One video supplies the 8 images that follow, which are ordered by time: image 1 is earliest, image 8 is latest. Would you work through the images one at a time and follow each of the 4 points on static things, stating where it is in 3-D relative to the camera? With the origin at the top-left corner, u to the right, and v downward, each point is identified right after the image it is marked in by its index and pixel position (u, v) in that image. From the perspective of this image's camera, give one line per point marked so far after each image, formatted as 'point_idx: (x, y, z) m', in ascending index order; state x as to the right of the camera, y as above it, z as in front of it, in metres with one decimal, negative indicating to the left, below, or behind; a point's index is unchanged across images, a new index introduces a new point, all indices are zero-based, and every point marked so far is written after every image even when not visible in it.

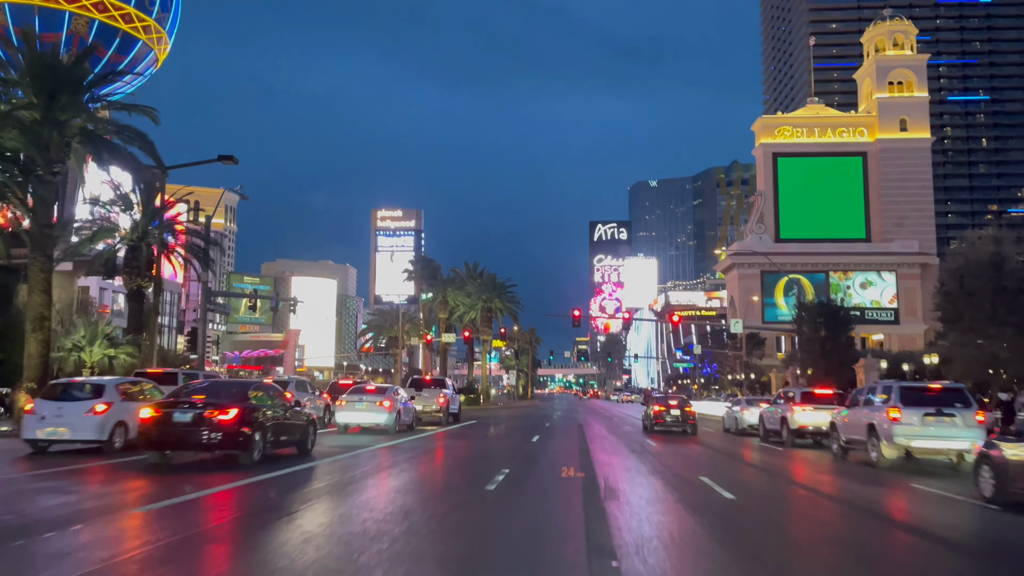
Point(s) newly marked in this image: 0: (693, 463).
0: (+4.1, -3.9, +18.1) m
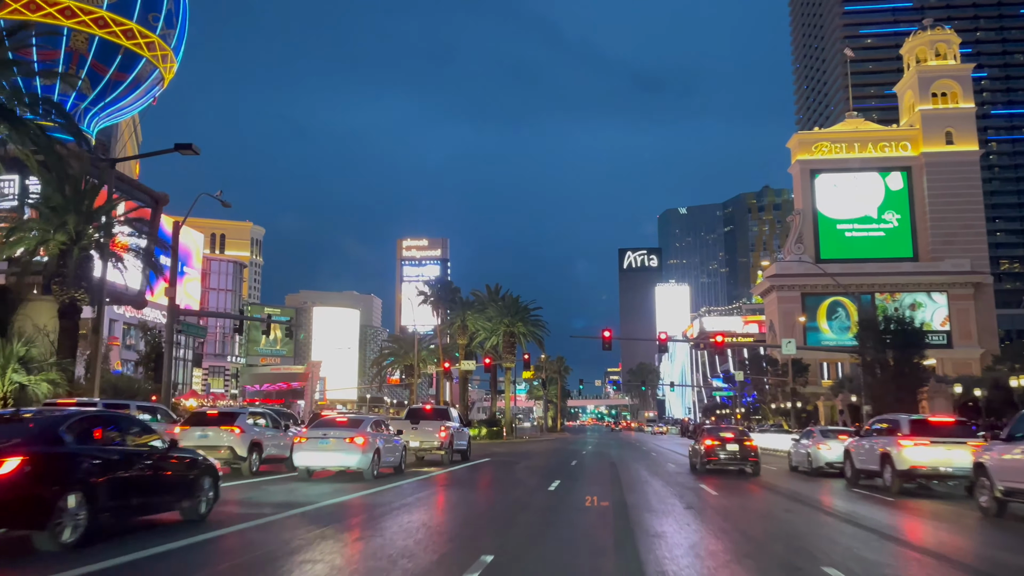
0: (+4.3, -3.8, +13.6) m
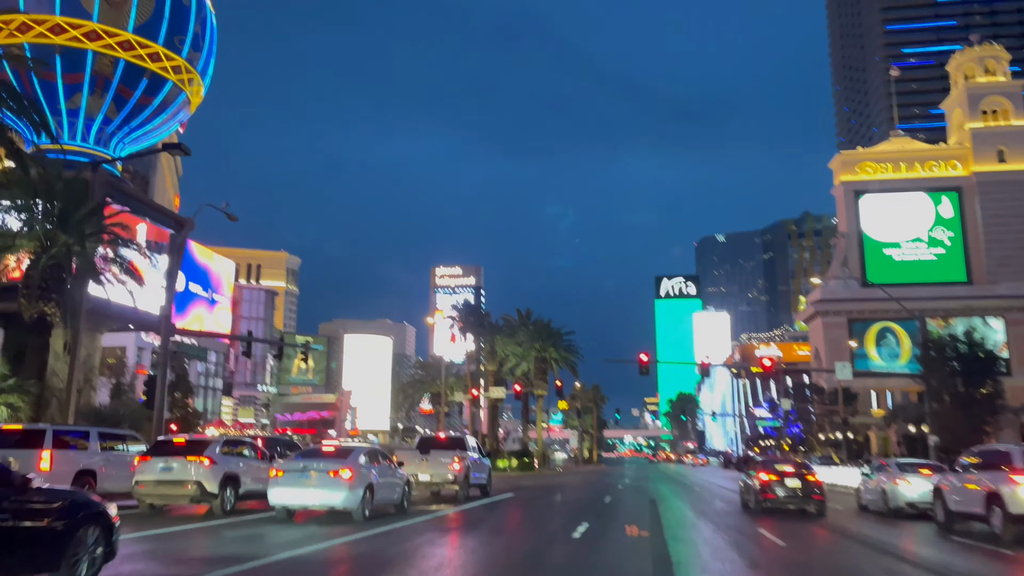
0: (+4.5, -3.8, +11.0) m
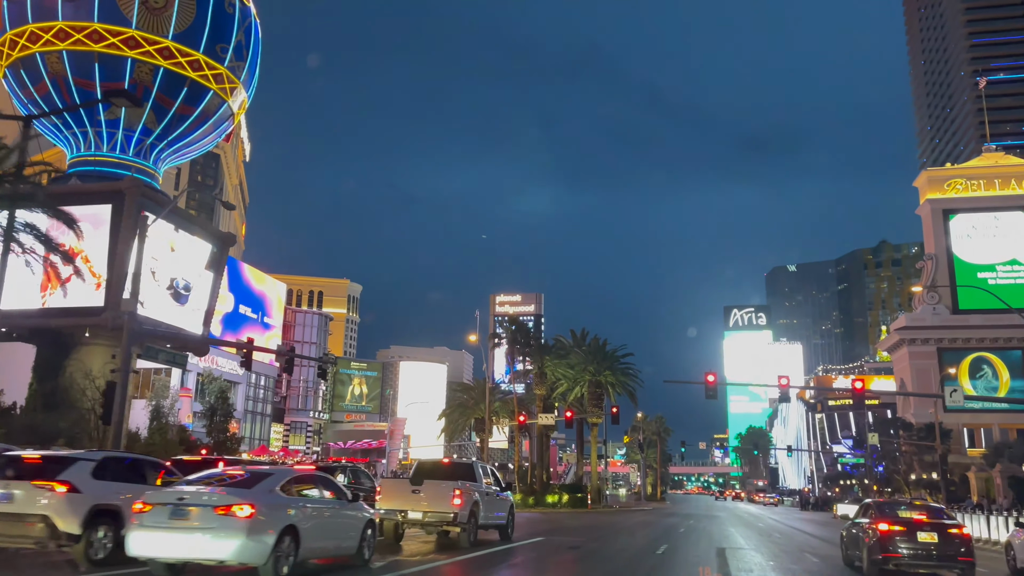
0: (+4.3, -3.3, +6.4) m
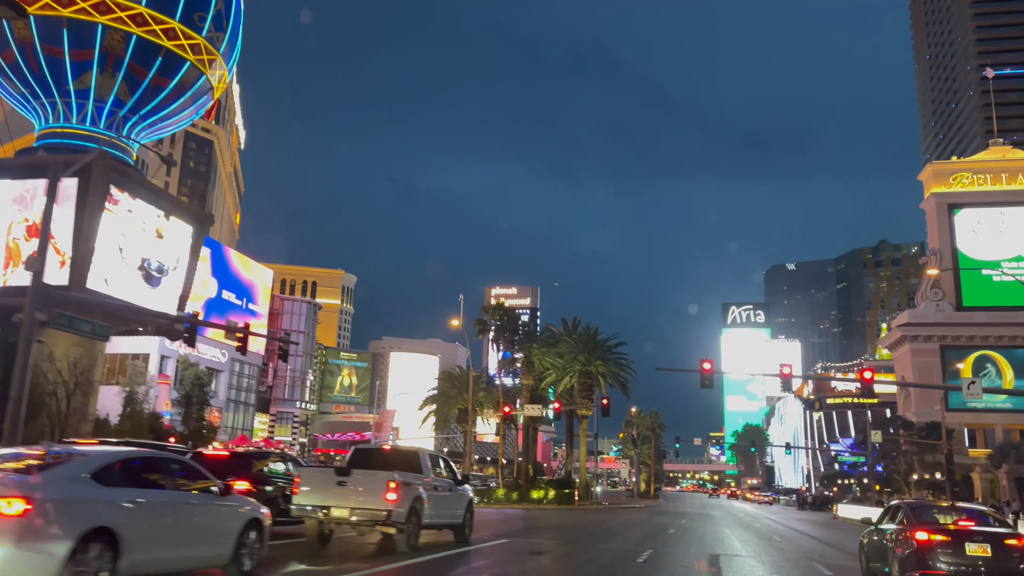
0: (+3.7, -2.7, +4.0) m
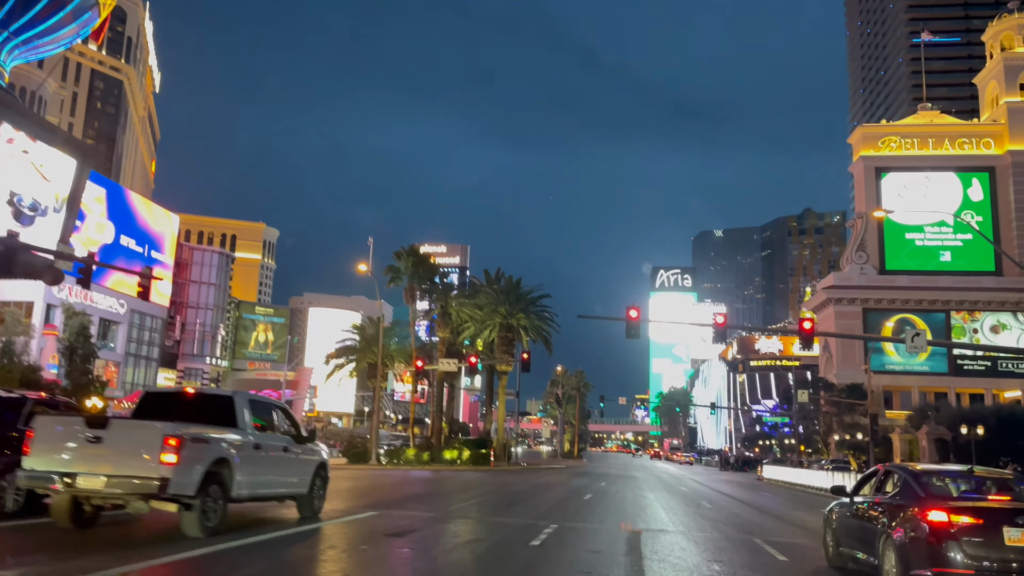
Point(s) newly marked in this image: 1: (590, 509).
0: (+2.7, -1.9, +1.2) m
1: (+1.7, -4.8, +17.3) m
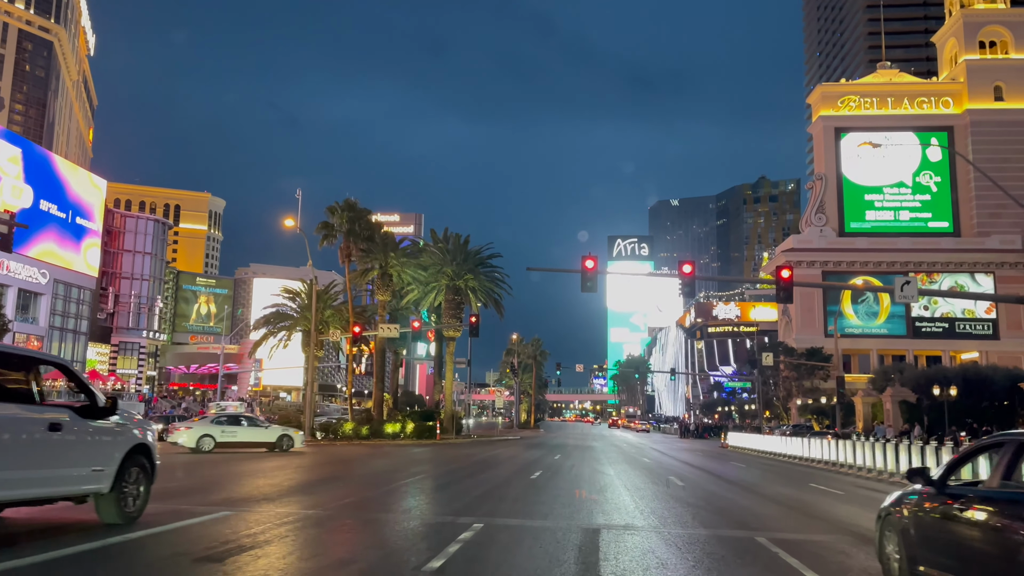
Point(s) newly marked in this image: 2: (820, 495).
0: (+2.3, -1.3, -1.8) m
1: (+0.5, -3.6, +14.4) m
2: (+5.4, -3.7, +14.4) m
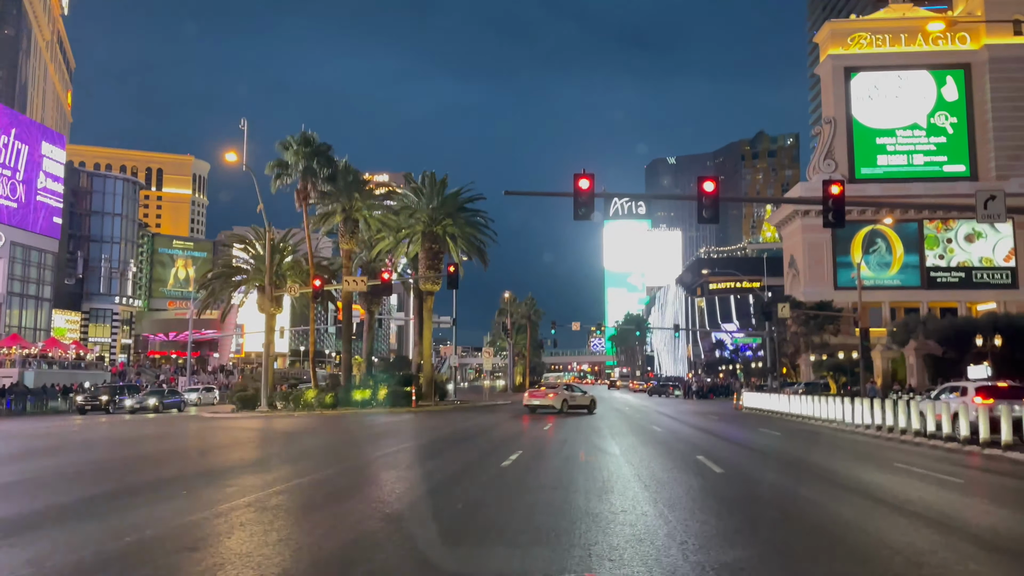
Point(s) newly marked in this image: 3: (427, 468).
0: (+1.9, -0.8, -6.2) m
1: (0.0, -2.5, +10.0) m
2: (+5.0, -2.4, +10.0) m
3: (-1.5, -2.9, +12.5) m
